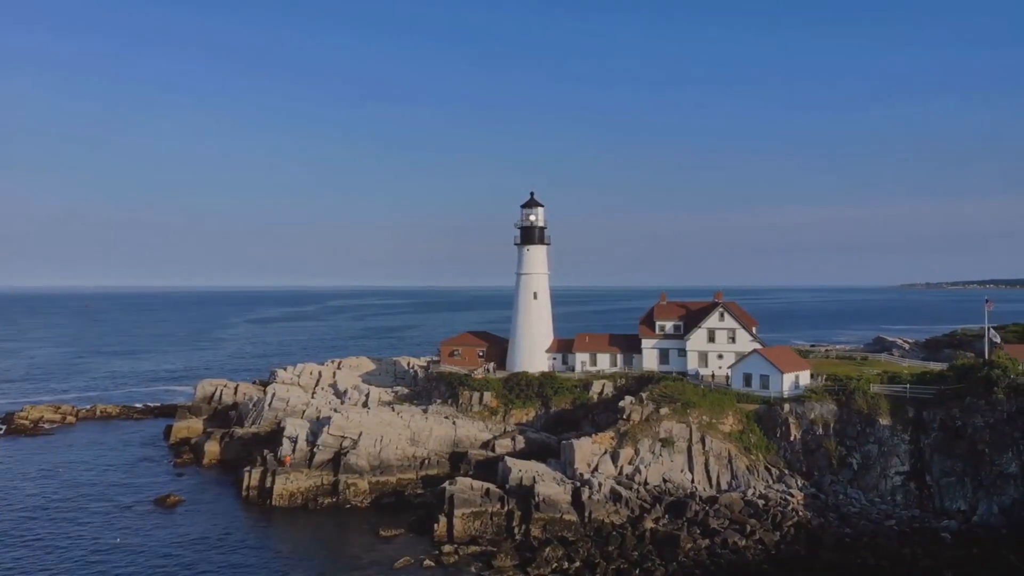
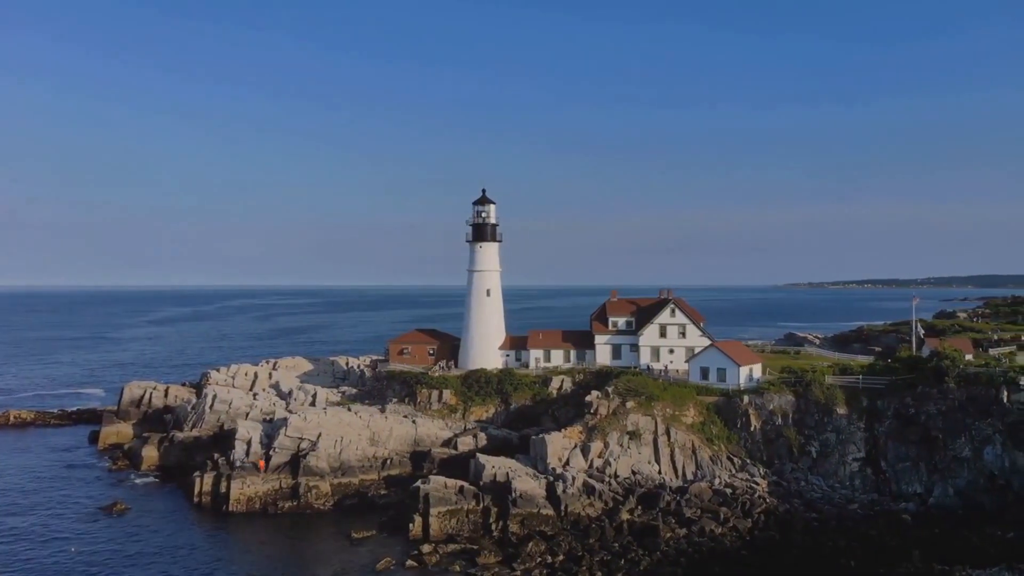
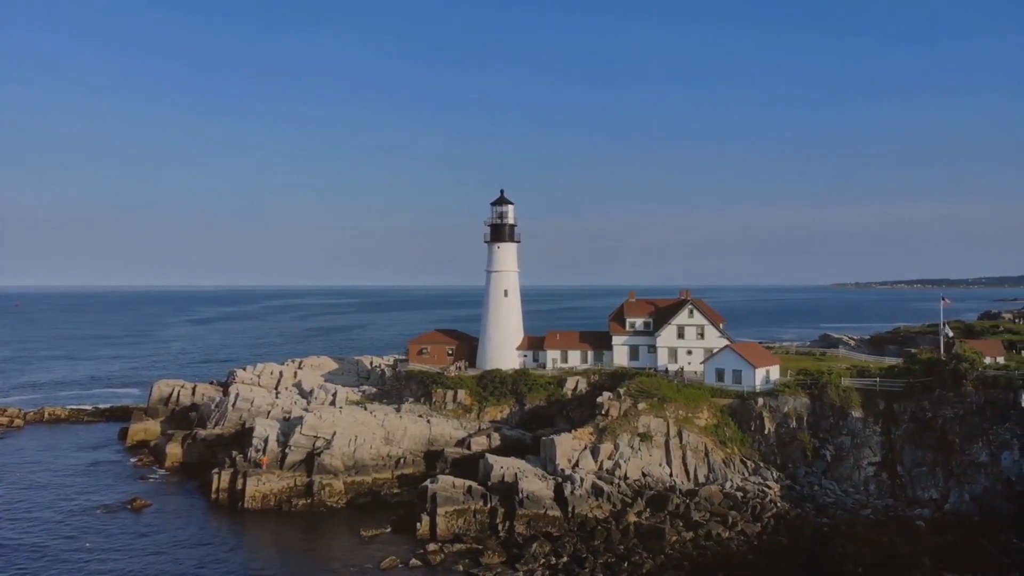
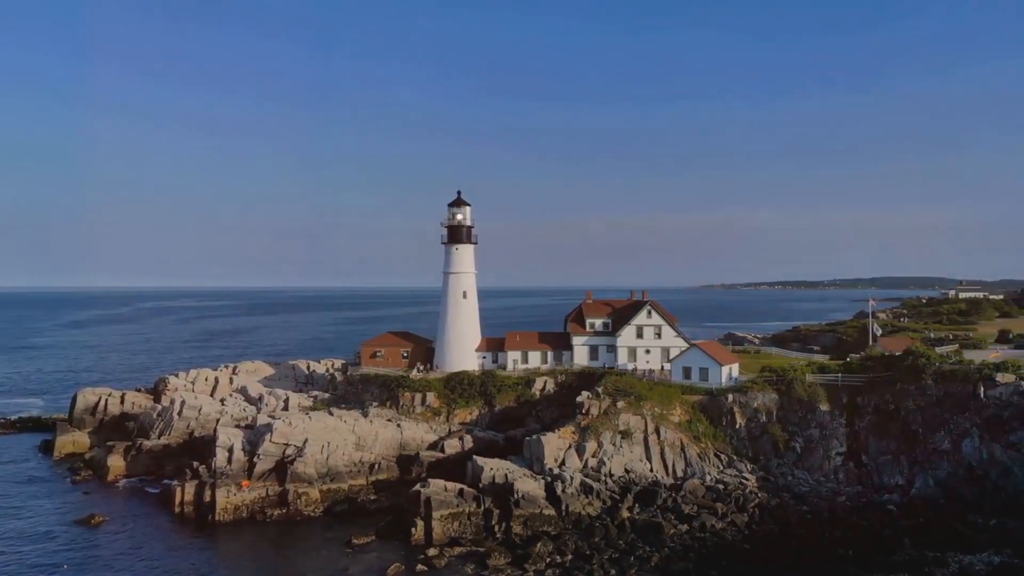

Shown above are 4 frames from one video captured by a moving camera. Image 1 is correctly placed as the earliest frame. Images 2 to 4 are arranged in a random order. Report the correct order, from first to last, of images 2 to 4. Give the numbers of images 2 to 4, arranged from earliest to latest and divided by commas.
3, 2, 4
